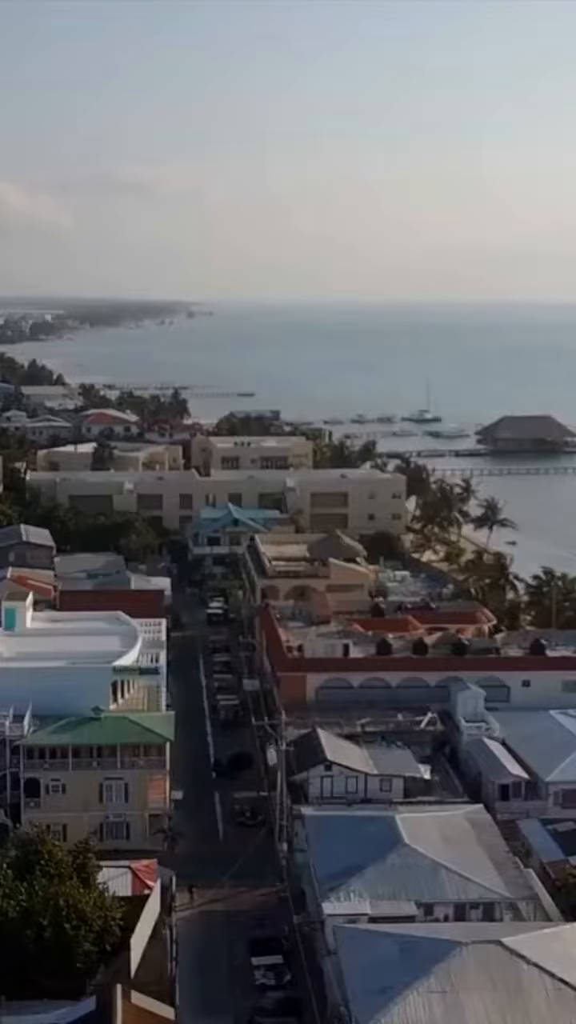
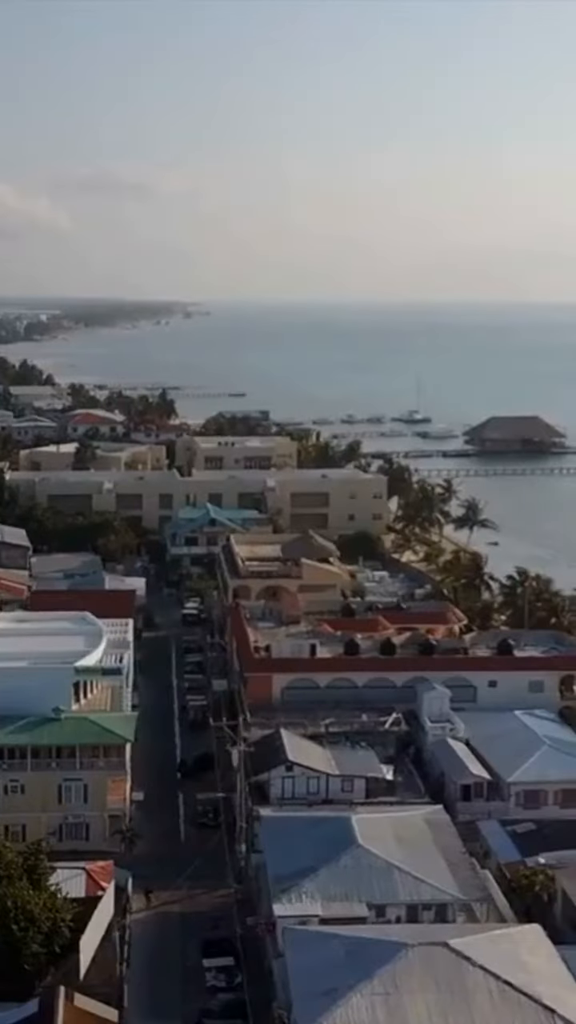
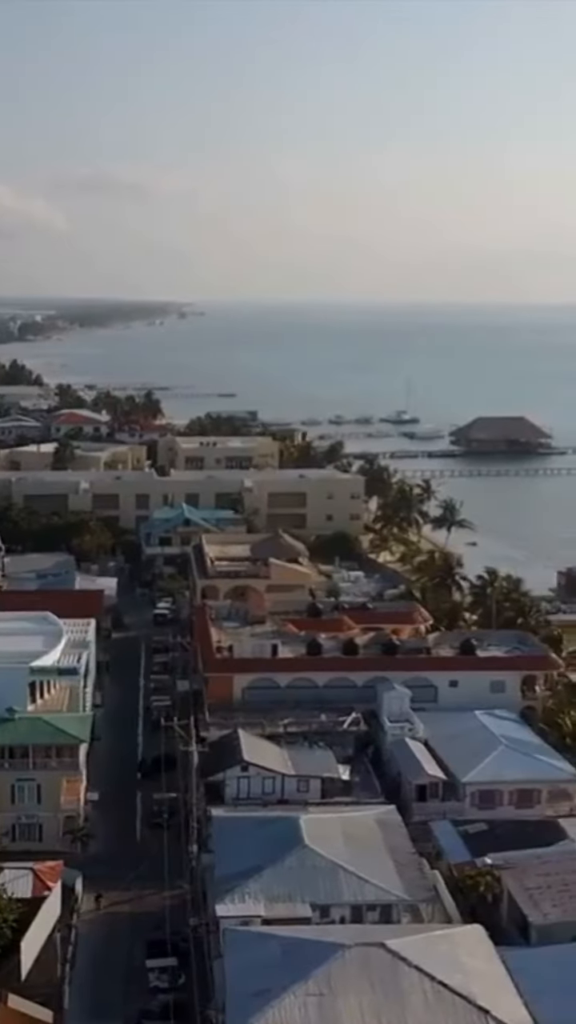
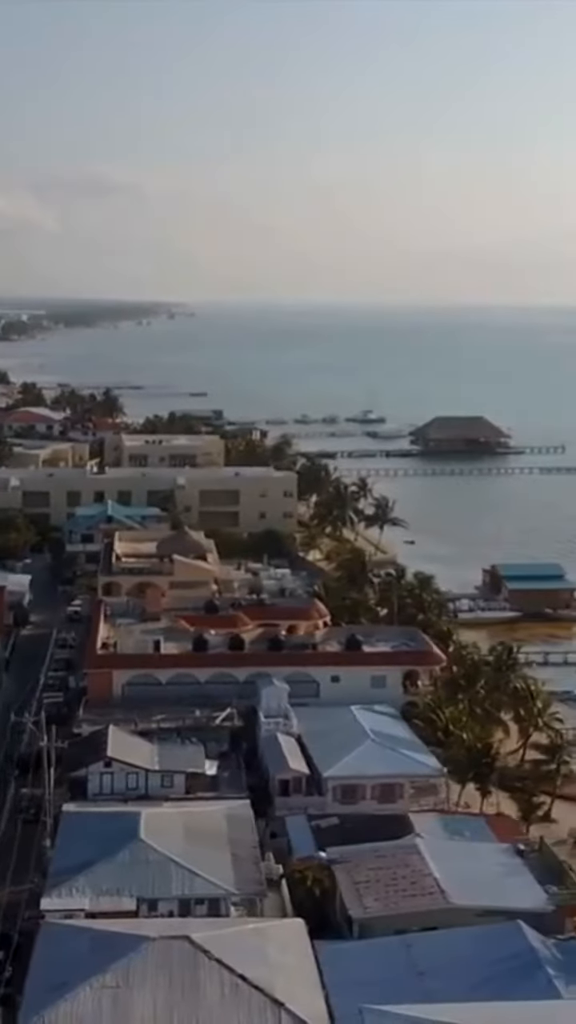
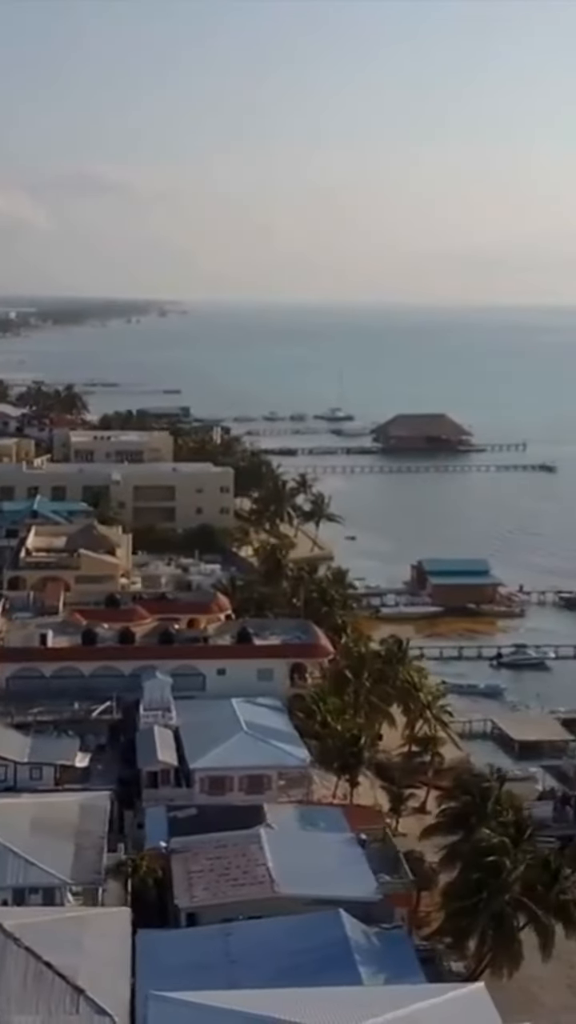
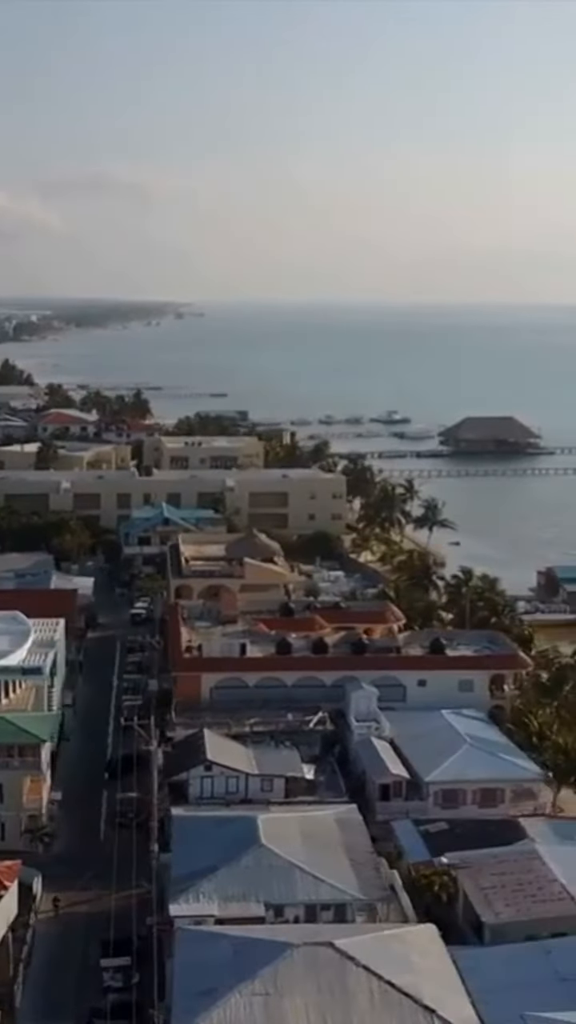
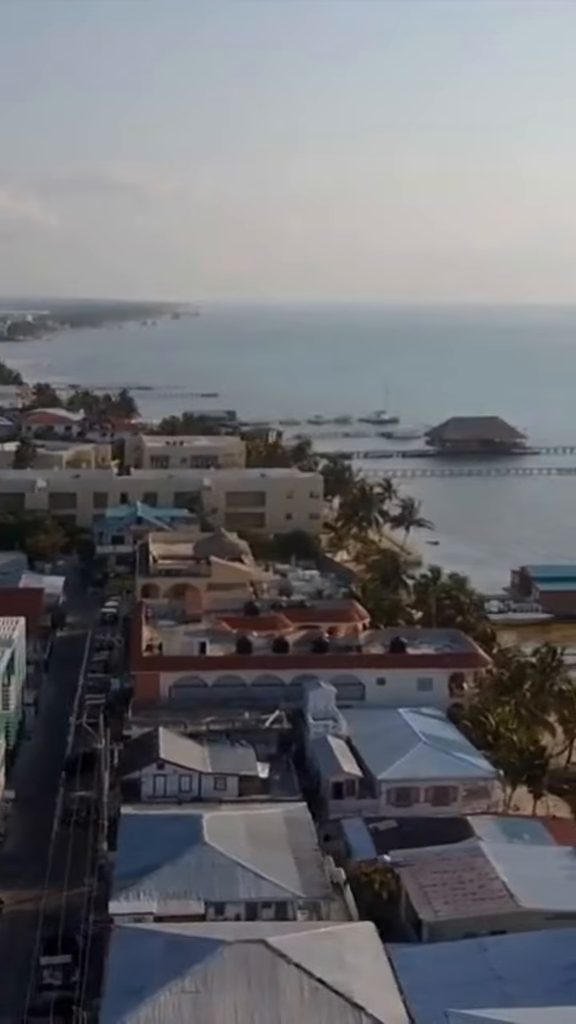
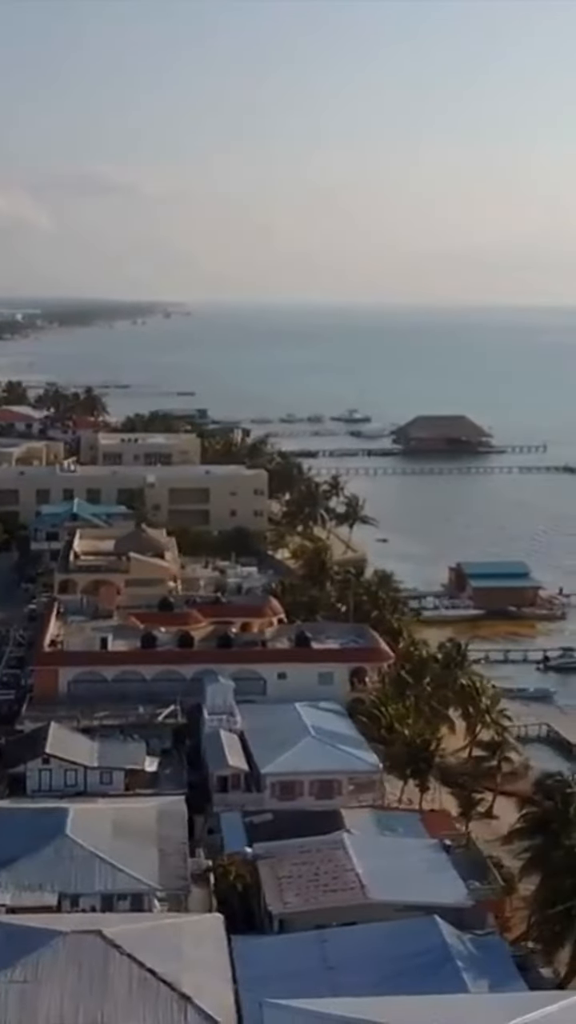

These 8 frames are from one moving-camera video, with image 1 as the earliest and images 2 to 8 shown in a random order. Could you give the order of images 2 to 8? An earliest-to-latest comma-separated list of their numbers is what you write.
2, 3, 6, 7, 4, 8, 5
